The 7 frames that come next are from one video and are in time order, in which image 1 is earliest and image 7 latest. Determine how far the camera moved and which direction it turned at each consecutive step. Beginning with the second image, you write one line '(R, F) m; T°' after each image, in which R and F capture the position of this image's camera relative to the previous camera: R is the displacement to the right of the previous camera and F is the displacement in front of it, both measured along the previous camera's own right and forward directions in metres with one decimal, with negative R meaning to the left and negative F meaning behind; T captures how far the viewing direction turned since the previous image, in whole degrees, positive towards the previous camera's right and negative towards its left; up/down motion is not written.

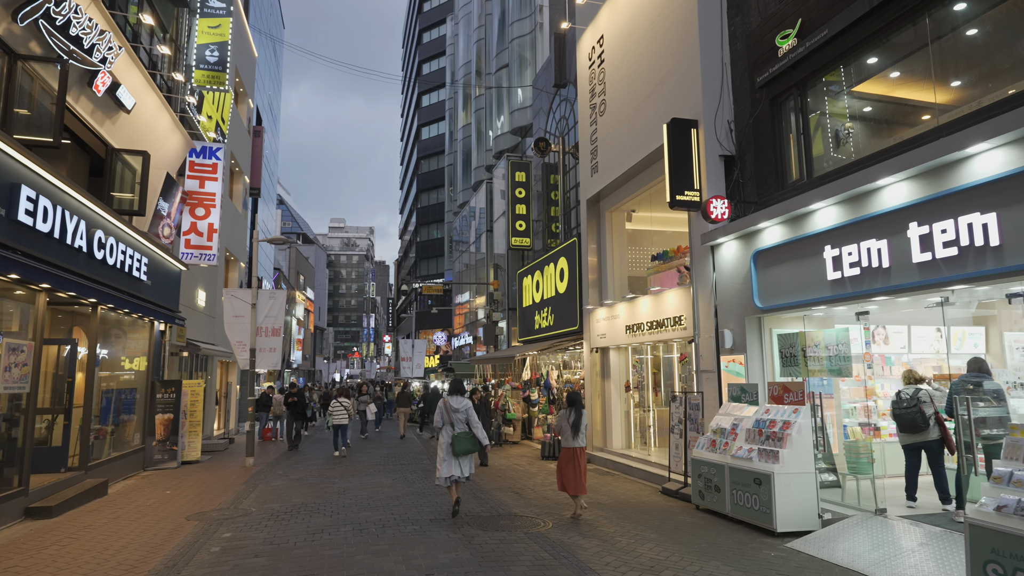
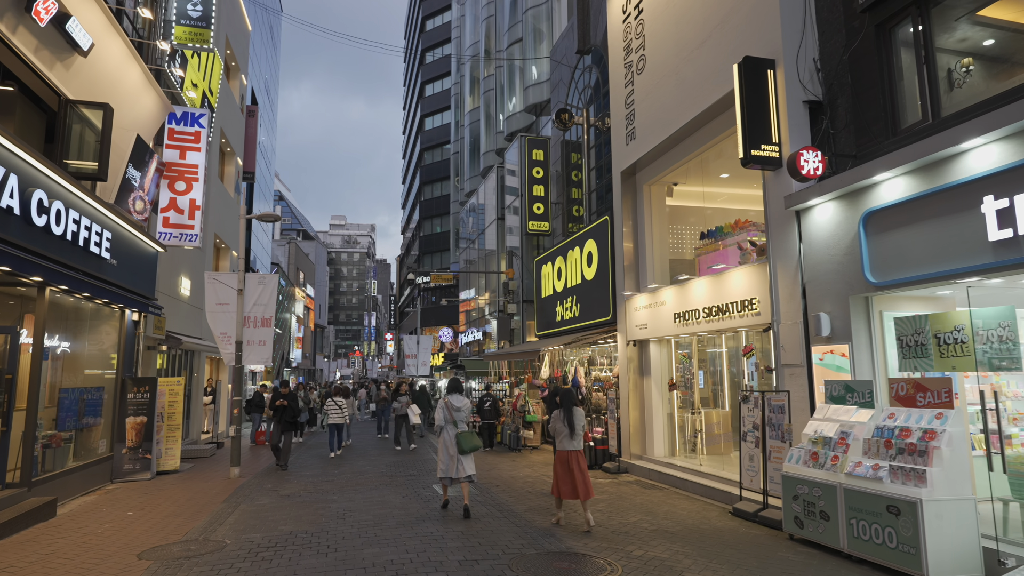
(-0.5, +1.9) m; 0°
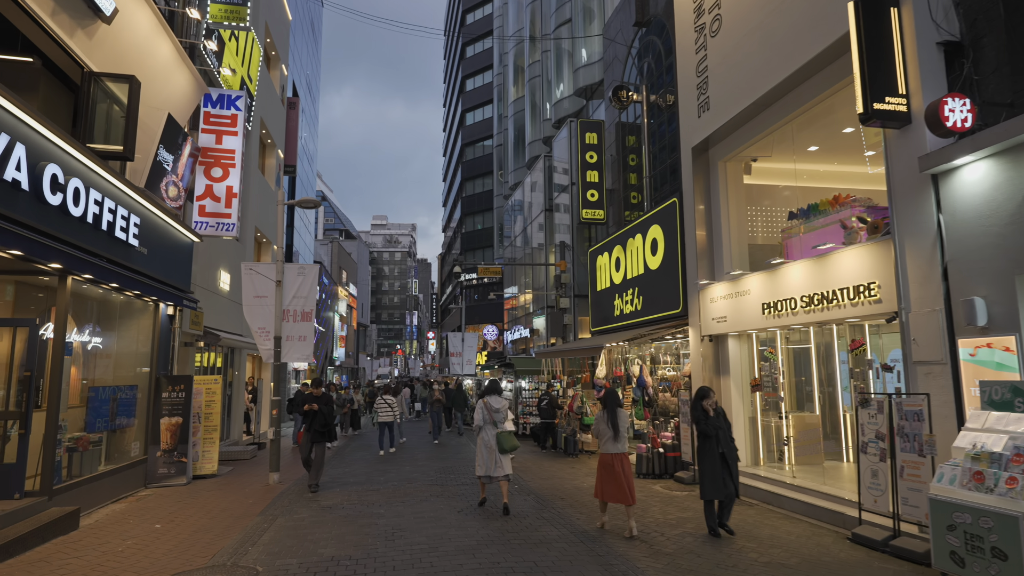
(-0.4, +1.2) m; -4°
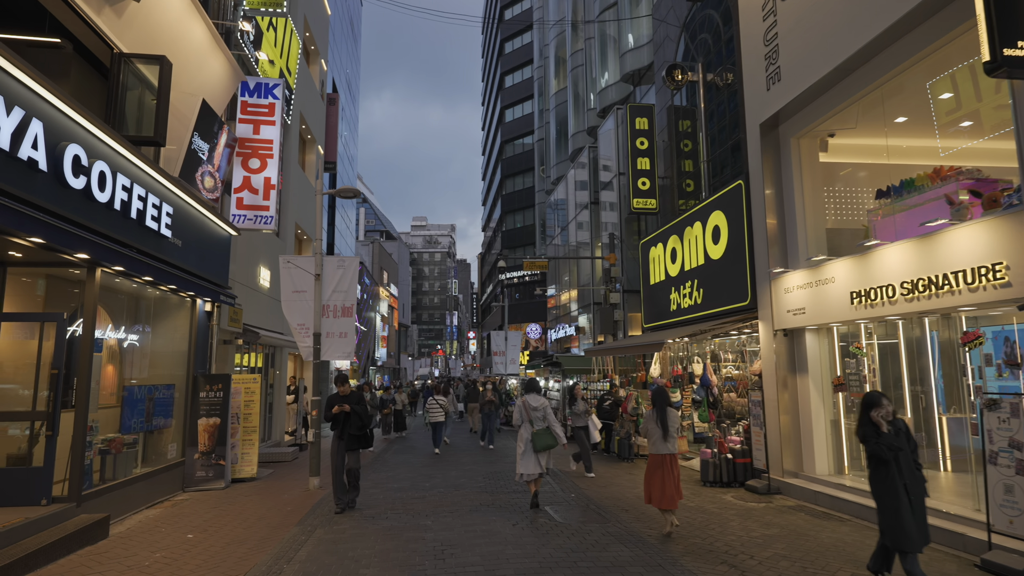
(-0.2, +0.8) m; -4°
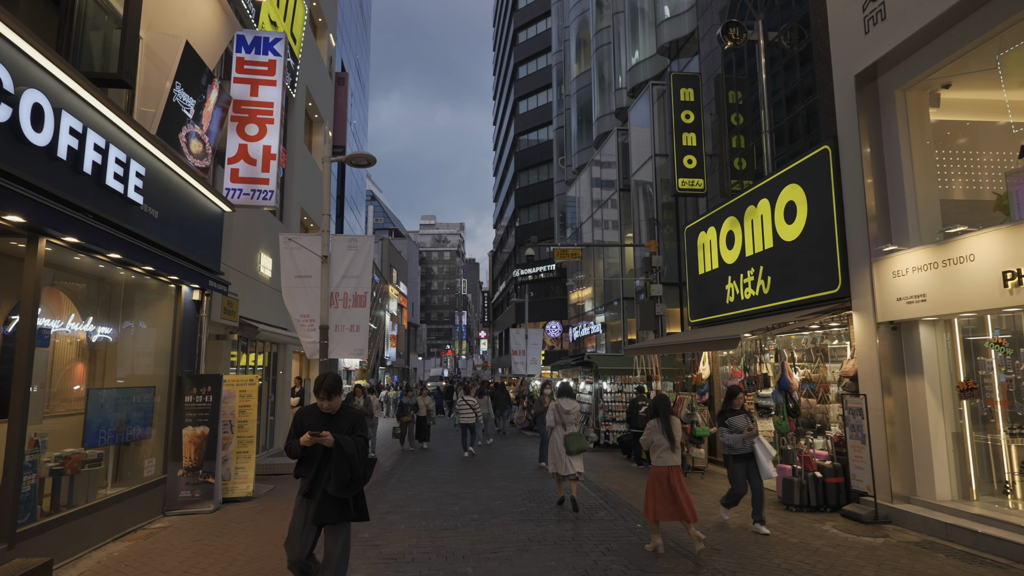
(-0.5, +1.8) m; -1°
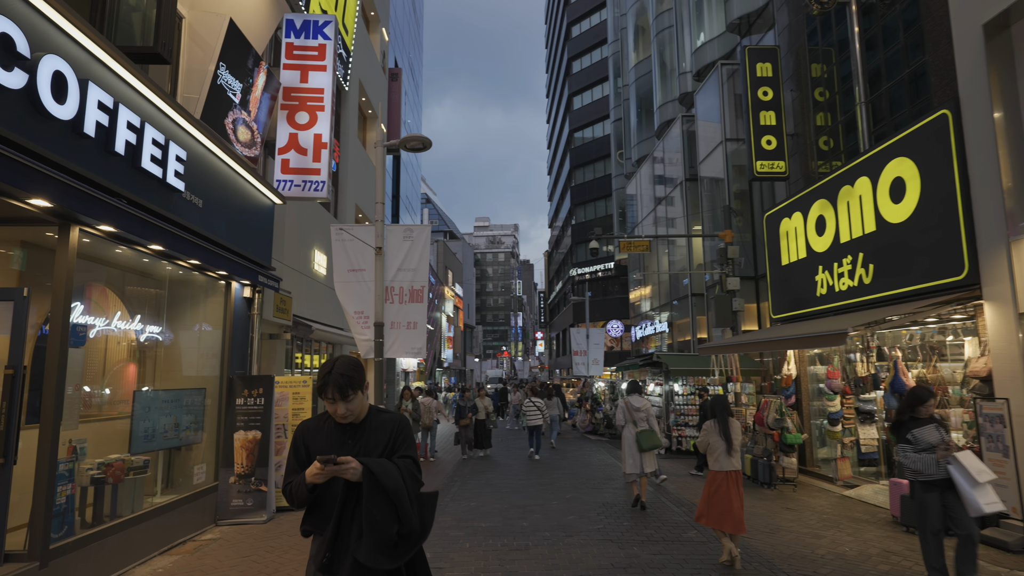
(-0.2, +0.9) m; -5°
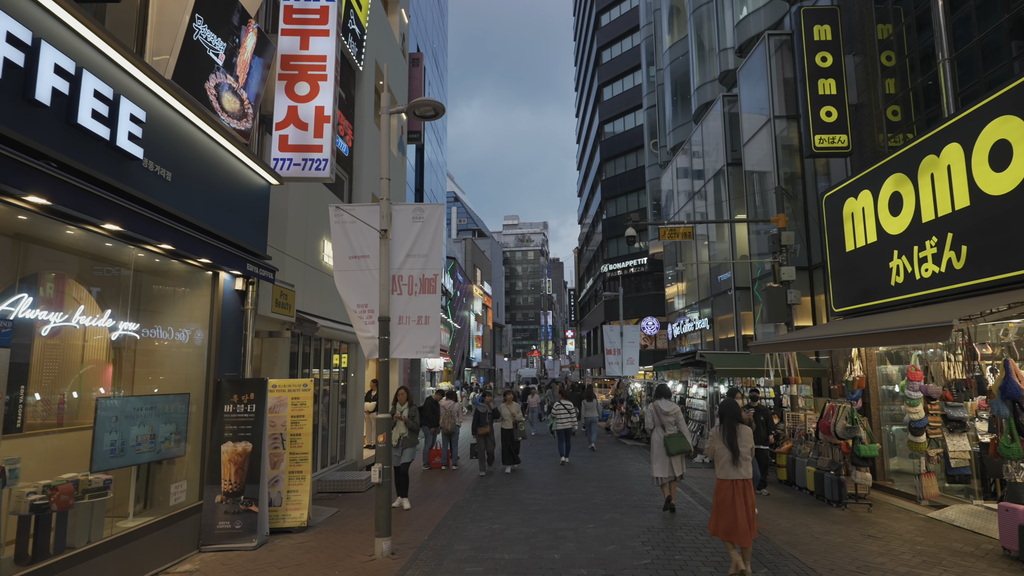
(0.0, +1.3) m; -3°
